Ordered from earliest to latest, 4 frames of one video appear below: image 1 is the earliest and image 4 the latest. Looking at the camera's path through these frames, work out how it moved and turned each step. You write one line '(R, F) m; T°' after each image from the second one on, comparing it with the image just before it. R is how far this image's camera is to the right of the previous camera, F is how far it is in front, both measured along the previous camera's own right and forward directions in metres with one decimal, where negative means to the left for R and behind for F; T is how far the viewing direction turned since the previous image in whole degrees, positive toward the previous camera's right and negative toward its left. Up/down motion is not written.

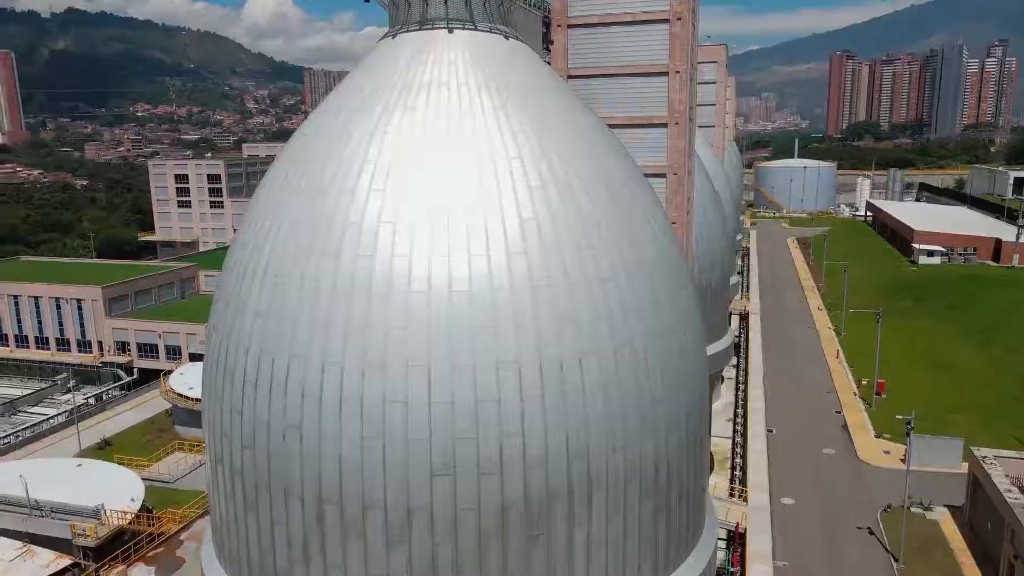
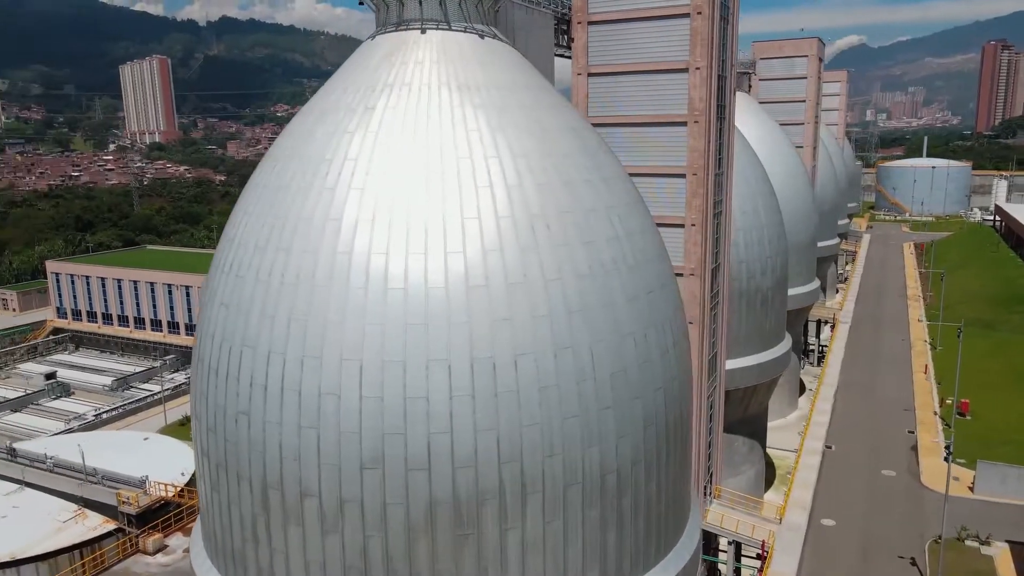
(+3.1, +0.3) m; -9°
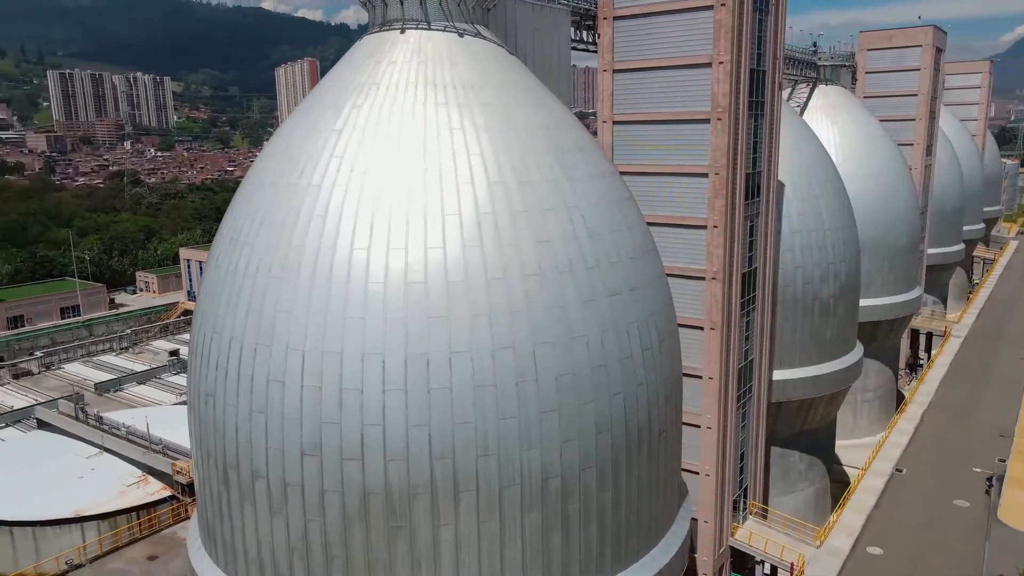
(+3.4, +0.3) m; -10°
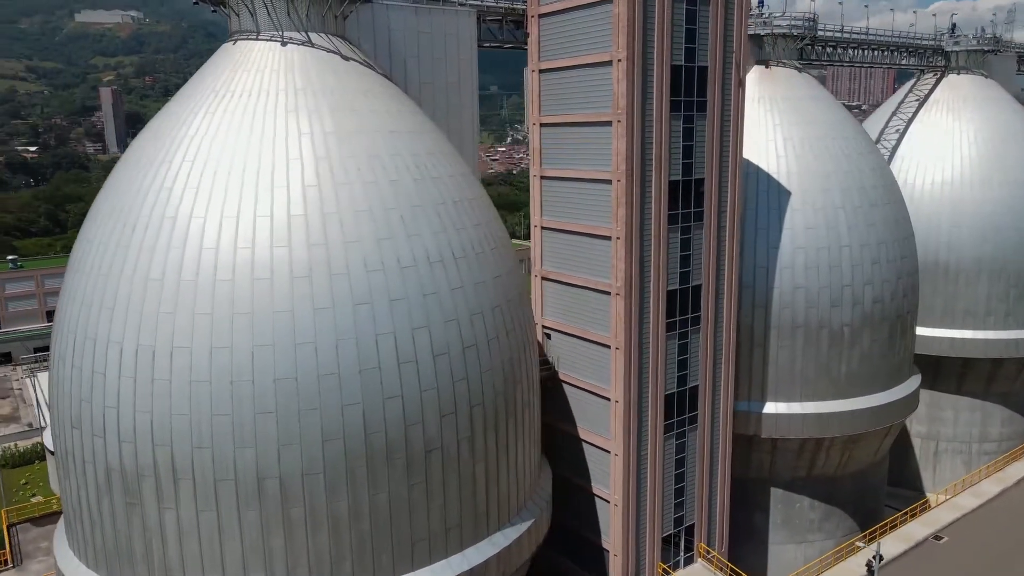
(+9.3, +1.8) m; -18°
